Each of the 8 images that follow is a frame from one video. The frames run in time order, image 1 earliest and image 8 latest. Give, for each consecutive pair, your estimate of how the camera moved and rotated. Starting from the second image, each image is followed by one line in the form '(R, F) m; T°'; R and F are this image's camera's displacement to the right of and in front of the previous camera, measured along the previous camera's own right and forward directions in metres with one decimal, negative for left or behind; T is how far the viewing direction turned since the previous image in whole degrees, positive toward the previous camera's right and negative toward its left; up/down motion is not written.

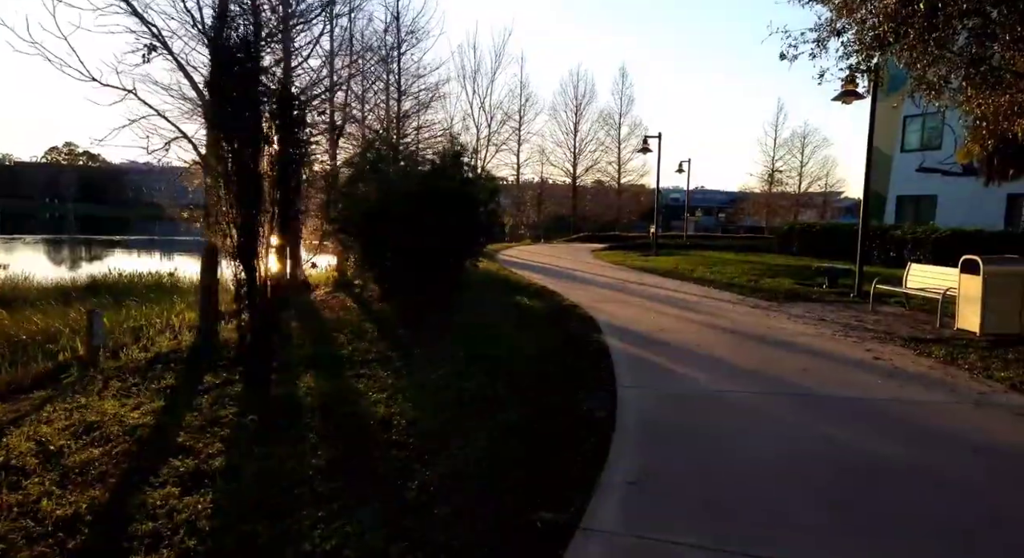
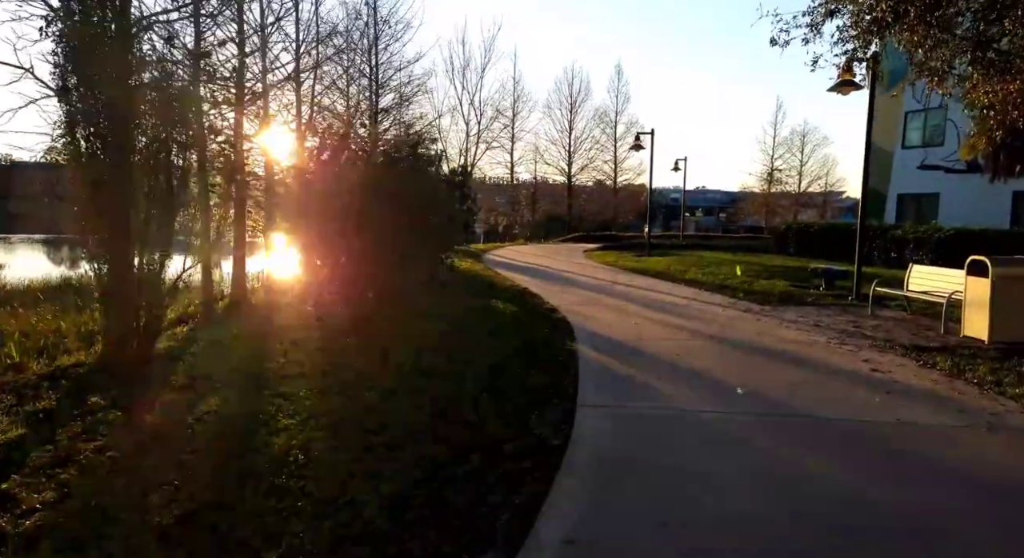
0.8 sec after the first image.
(+0.5, +0.7) m; 0°
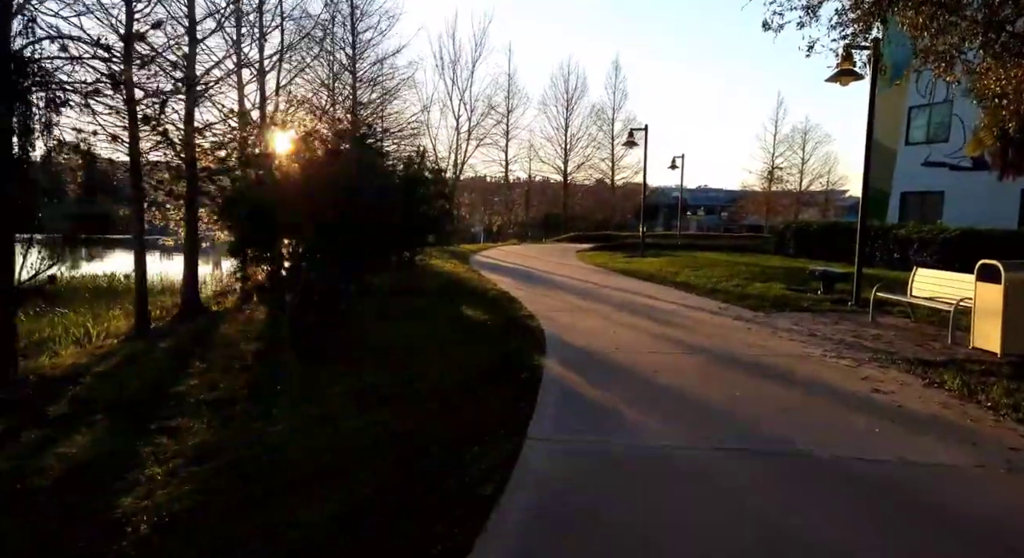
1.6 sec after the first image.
(+0.5, +0.8) m; 0°
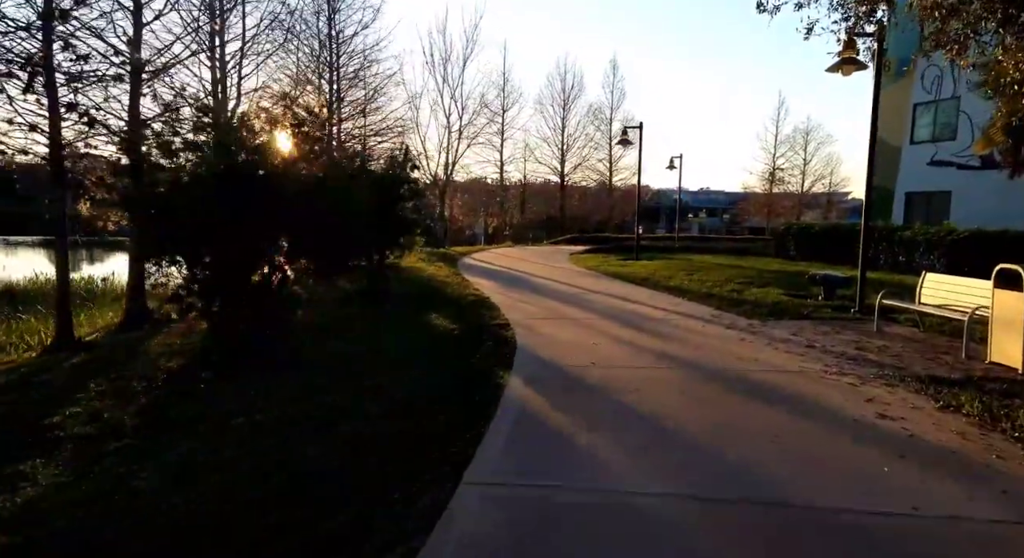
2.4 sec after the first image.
(+0.4, +0.8) m; 0°
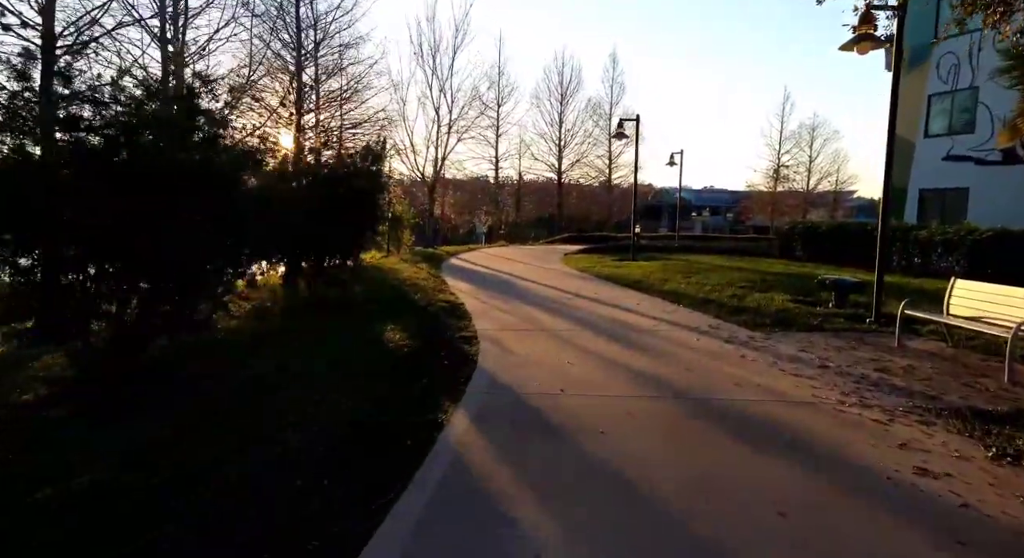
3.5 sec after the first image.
(+0.5, +1.2) m; 0°
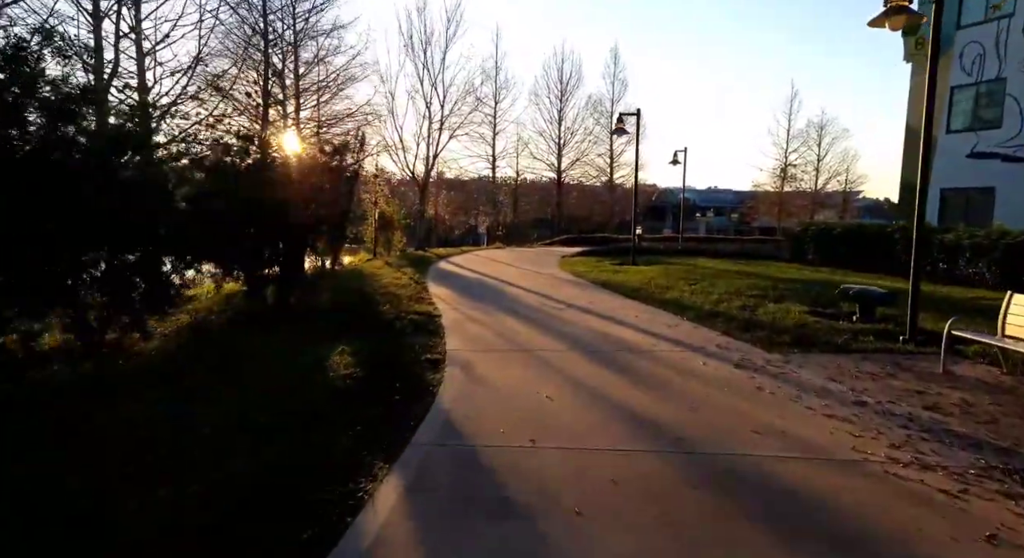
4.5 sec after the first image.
(+0.3, +1.2) m; 0°
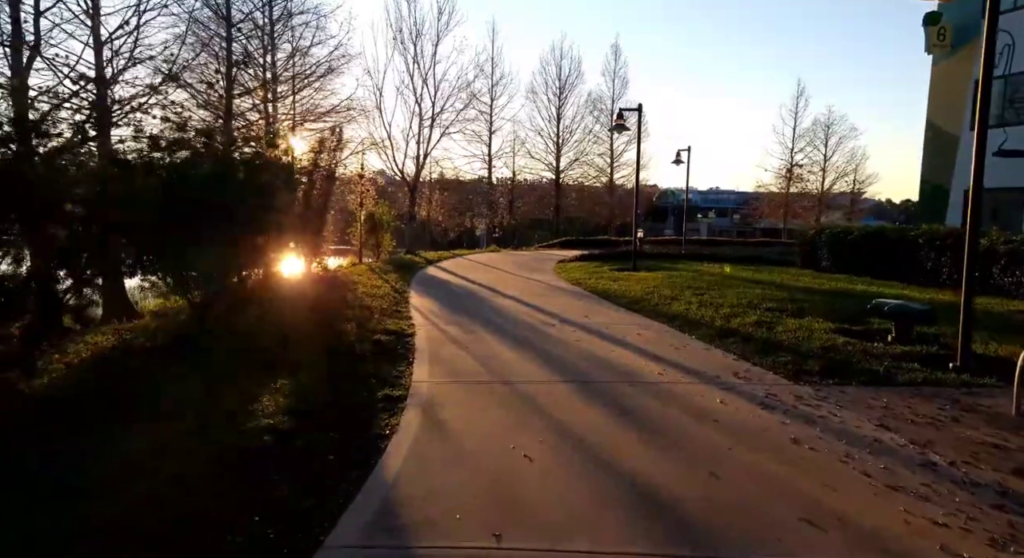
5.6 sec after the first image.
(+0.2, +1.2) m; 0°
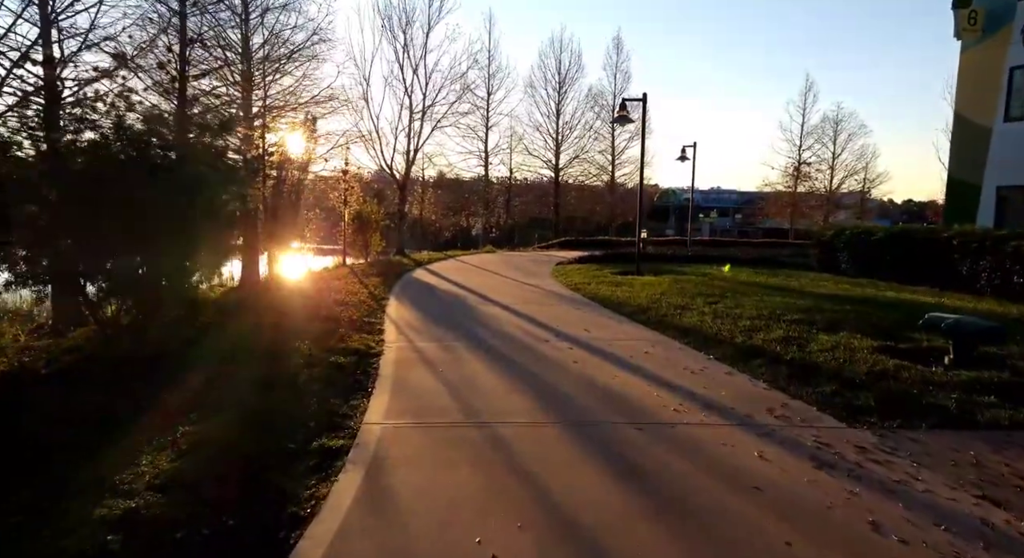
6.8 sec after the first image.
(+0.2, +1.3) m; 0°
